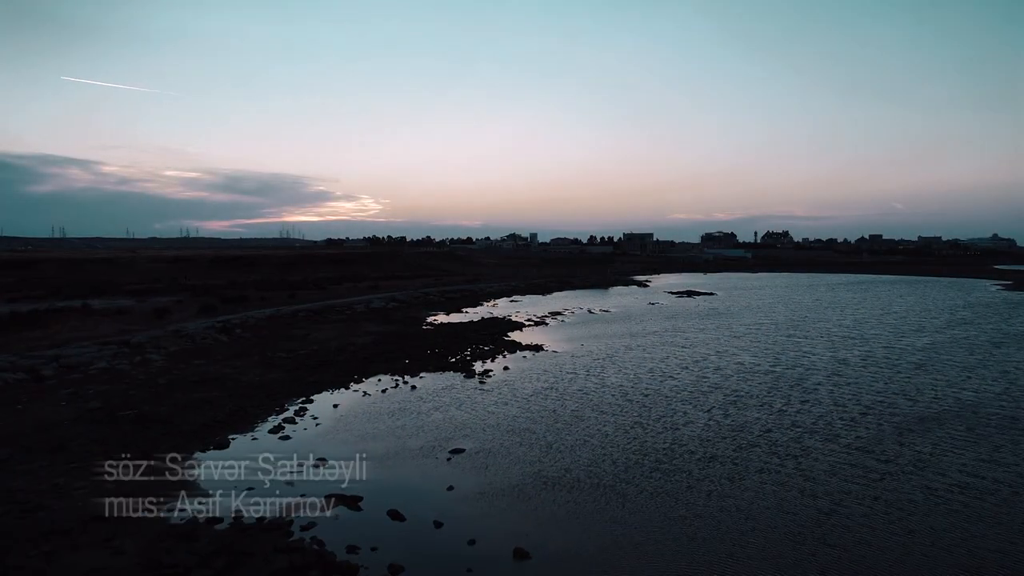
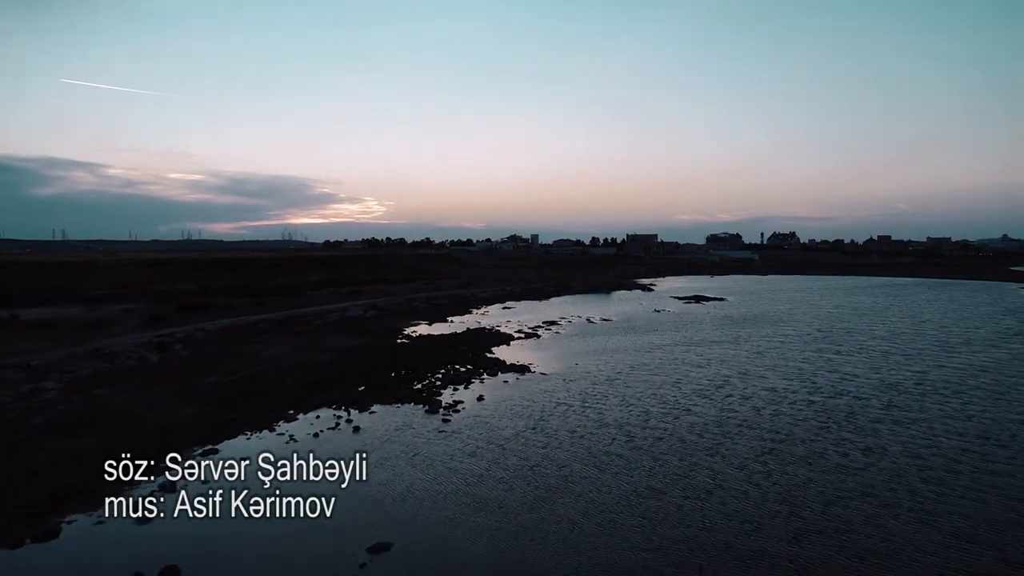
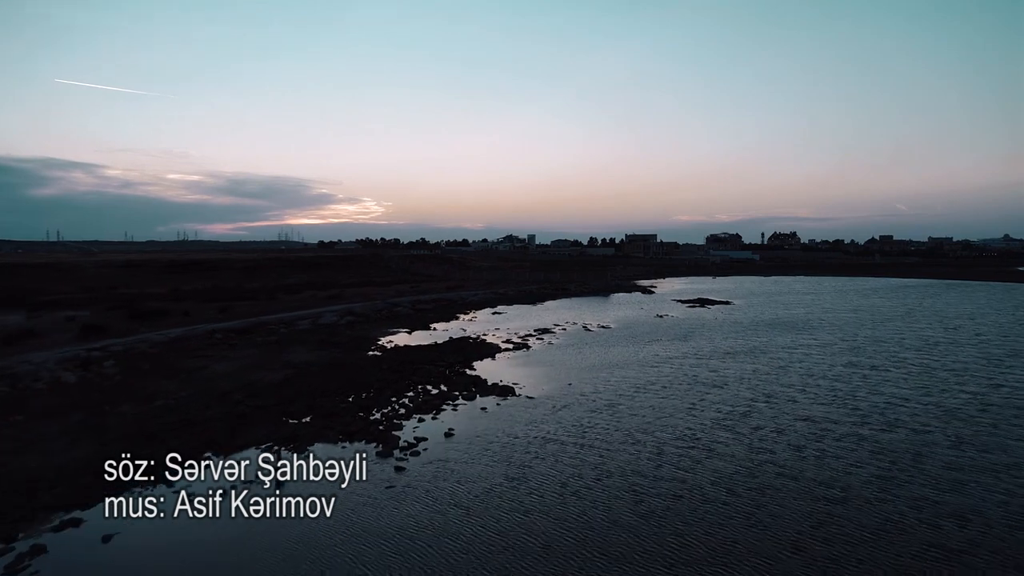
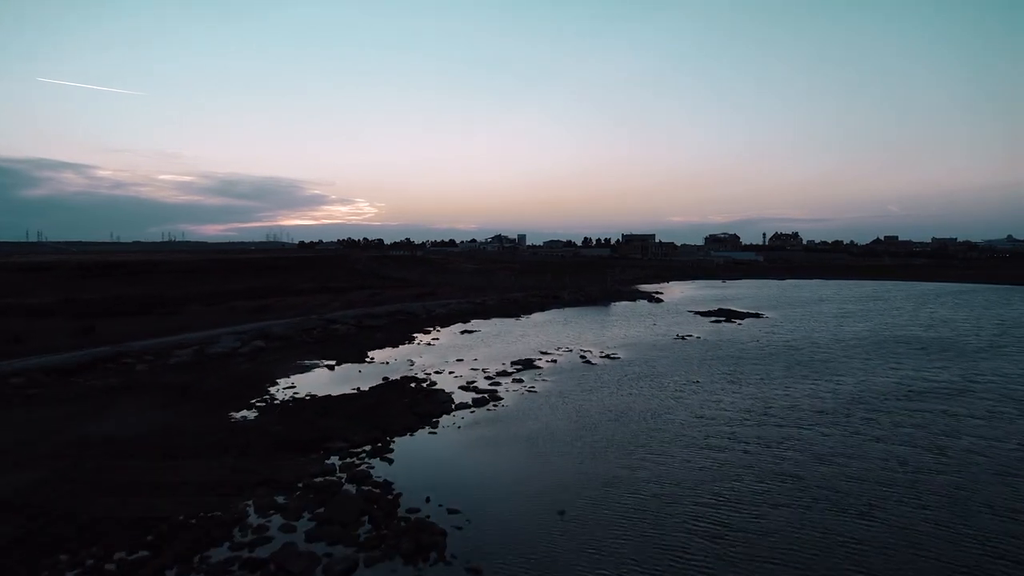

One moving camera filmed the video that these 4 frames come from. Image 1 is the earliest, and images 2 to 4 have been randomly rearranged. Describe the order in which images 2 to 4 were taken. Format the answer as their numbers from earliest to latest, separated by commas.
2, 3, 4
